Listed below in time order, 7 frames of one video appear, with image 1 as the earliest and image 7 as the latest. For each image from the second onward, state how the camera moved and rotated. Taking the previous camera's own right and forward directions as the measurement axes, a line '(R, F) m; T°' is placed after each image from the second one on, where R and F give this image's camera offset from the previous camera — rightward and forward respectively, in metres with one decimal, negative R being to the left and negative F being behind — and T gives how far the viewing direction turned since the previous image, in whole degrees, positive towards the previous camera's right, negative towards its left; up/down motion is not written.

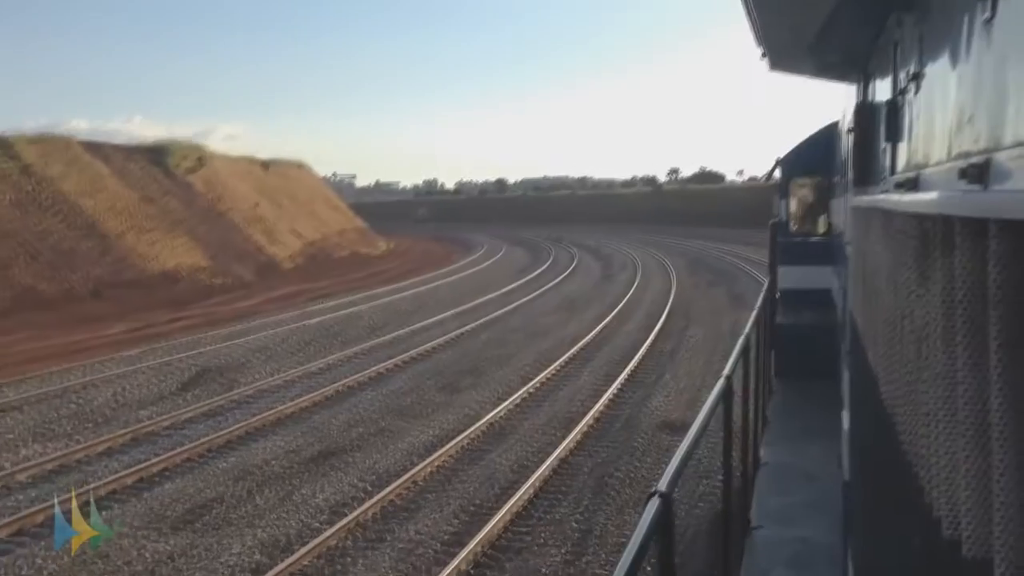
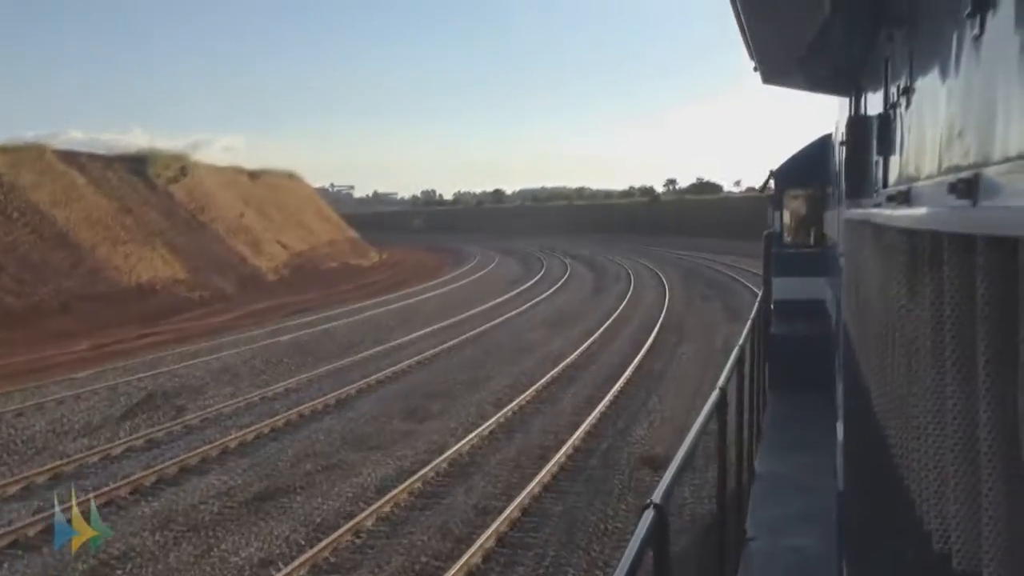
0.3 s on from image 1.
(+0.1, +0.4) m; 0°
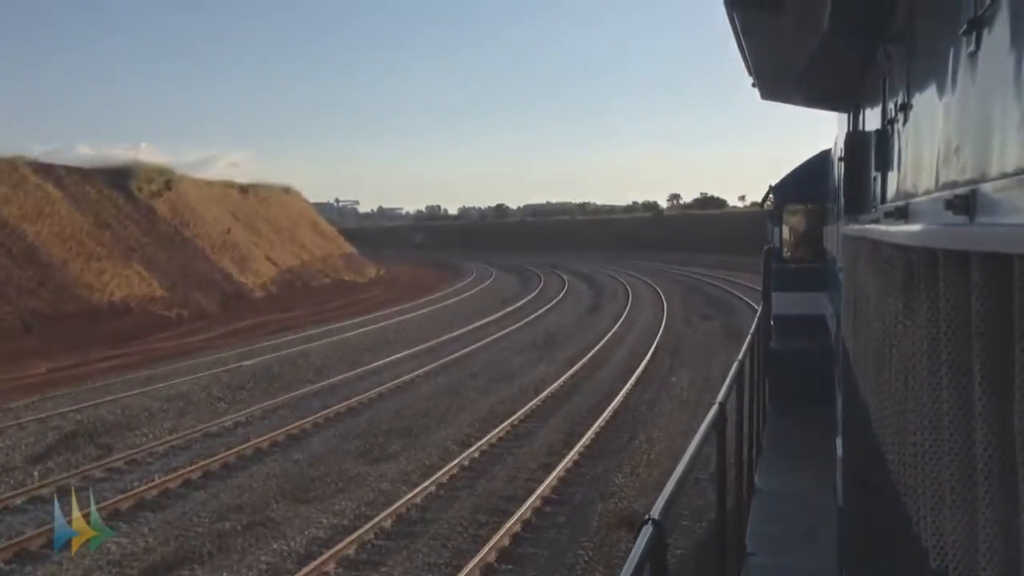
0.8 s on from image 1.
(+0.1, +0.5) m; 0°
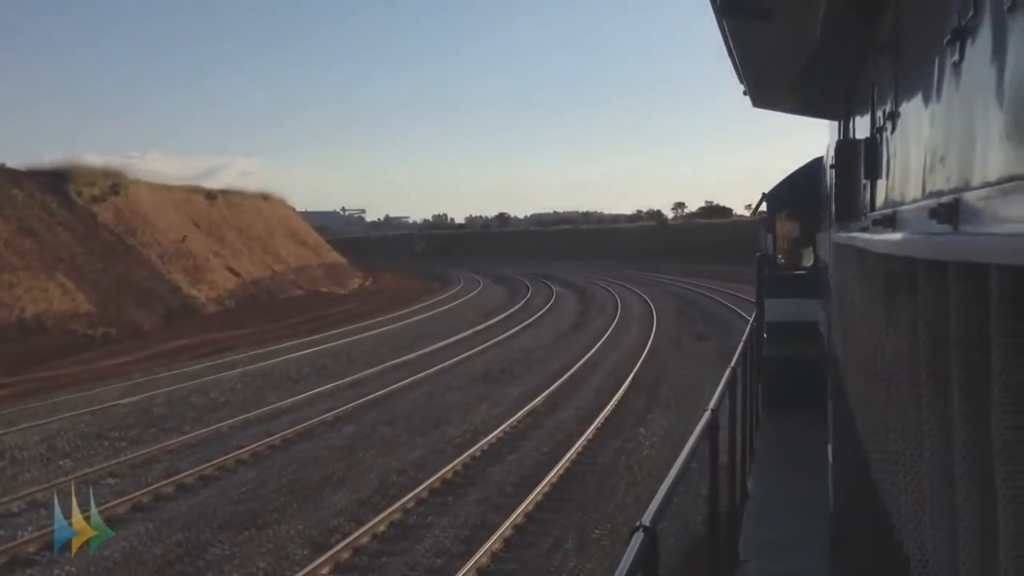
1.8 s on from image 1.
(+0.6, +0.2) m; 0°
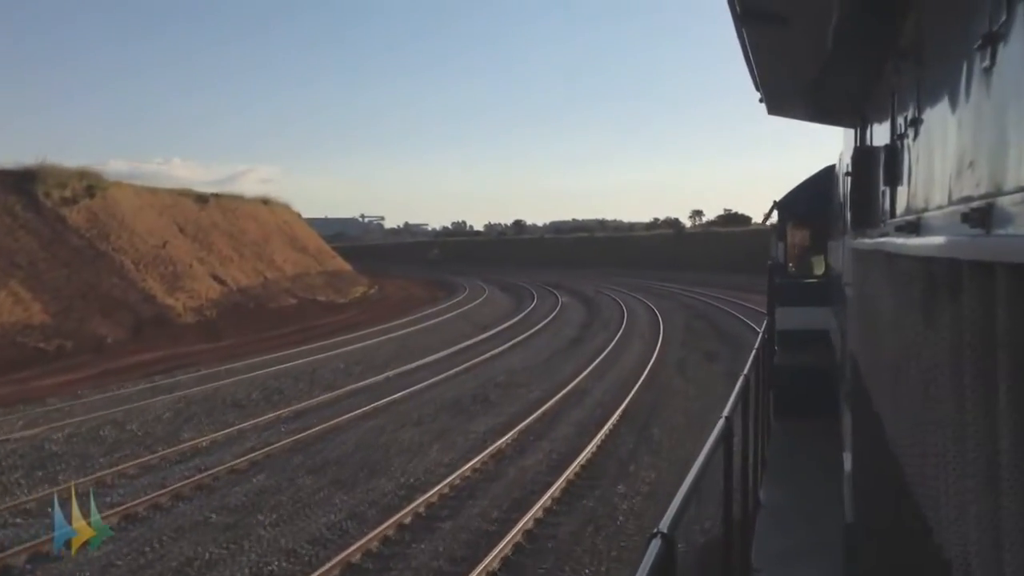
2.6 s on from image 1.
(+0.3, +1.1) m; -1°
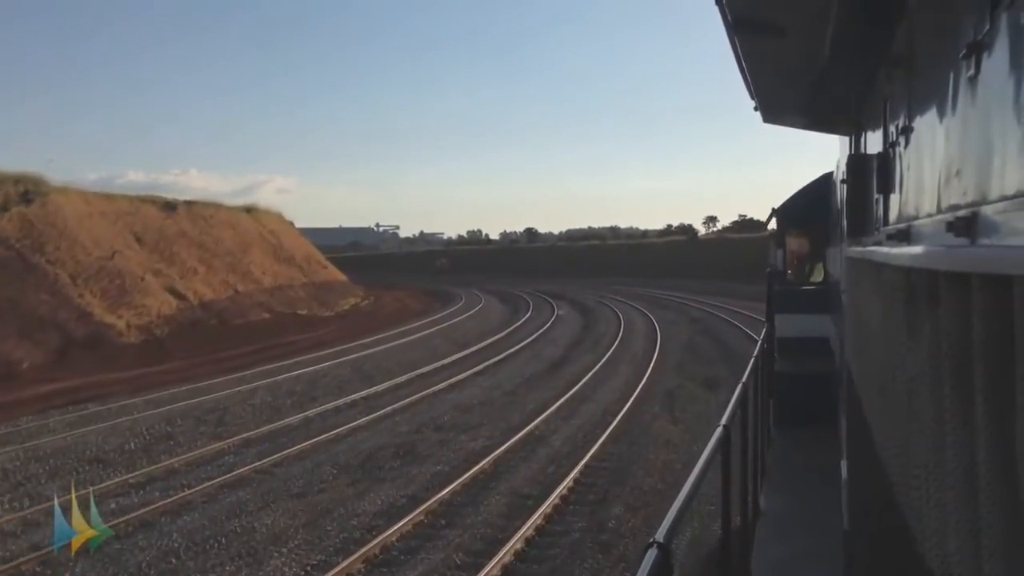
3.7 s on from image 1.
(+0.5, +0.4) m; 0°
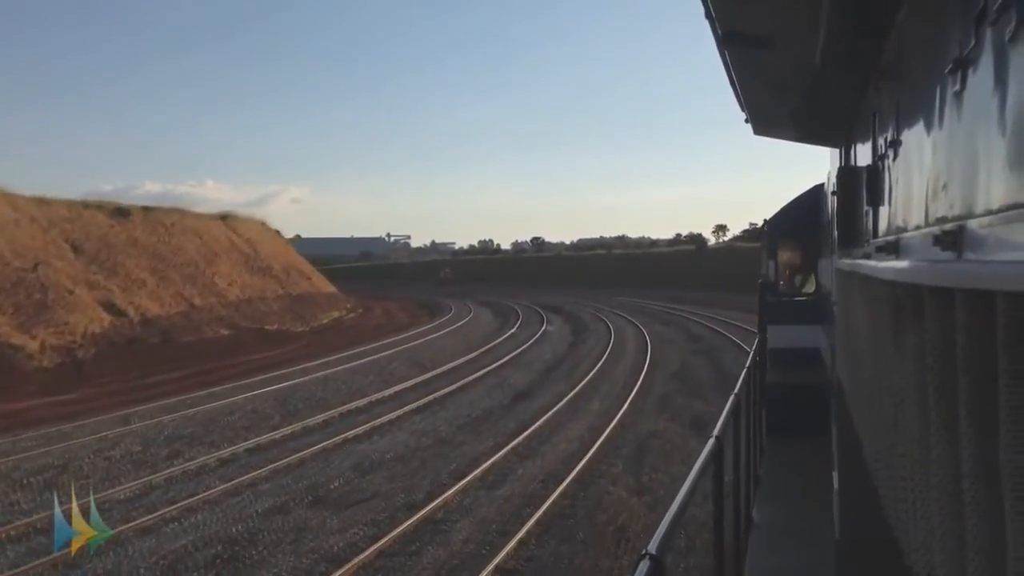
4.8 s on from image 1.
(+0.1, -0.1) m; 0°
